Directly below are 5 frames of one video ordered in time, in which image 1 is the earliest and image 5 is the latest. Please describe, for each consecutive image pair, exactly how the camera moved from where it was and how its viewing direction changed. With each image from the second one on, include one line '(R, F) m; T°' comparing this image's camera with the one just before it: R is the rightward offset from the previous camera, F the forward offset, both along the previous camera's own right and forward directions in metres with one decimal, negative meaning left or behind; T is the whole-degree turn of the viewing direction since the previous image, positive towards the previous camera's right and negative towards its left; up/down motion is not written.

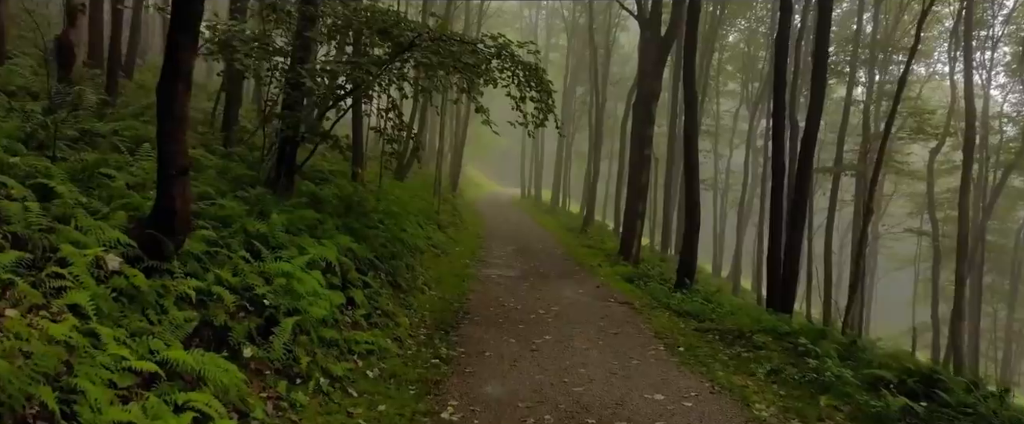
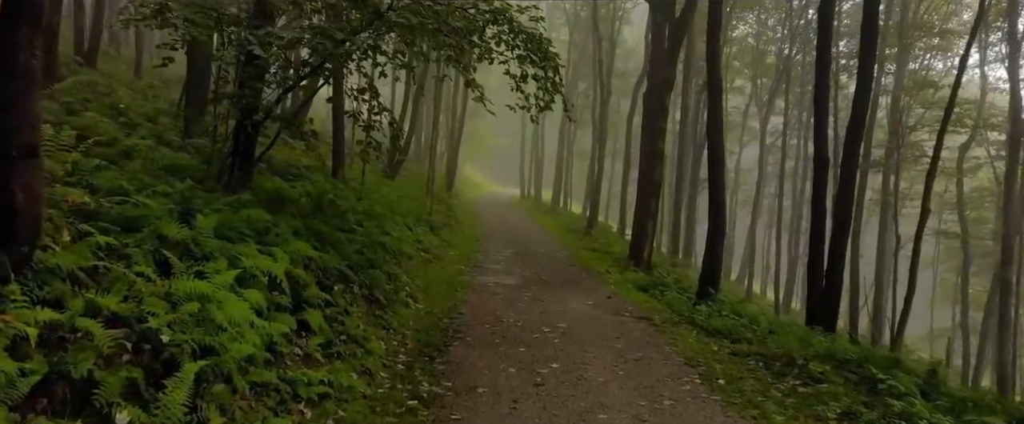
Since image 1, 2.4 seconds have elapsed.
(0.0, +2.0) m; 0°
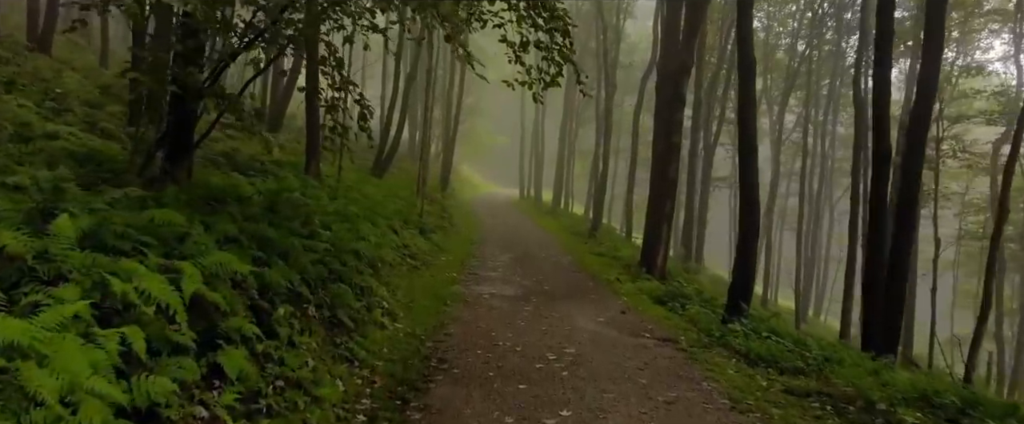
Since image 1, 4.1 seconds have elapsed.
(0.0, +2.1) m; 0°
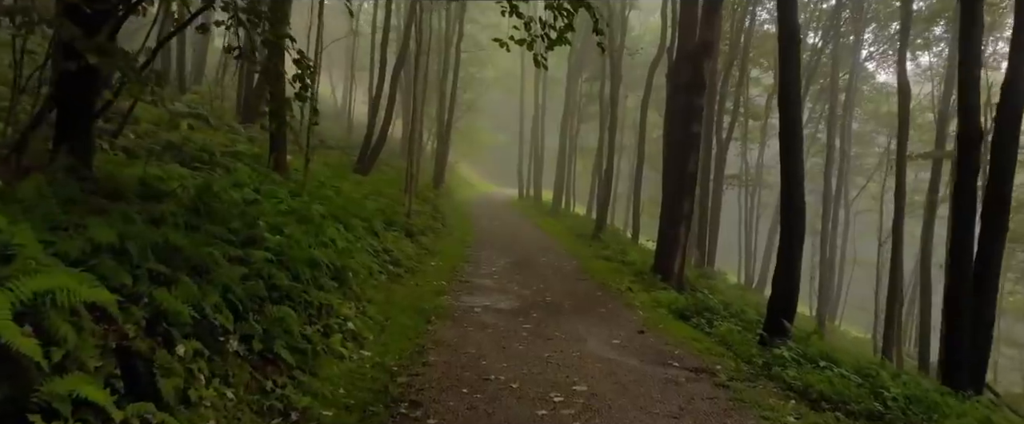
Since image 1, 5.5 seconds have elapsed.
(0.0, +2.1) m; 0°
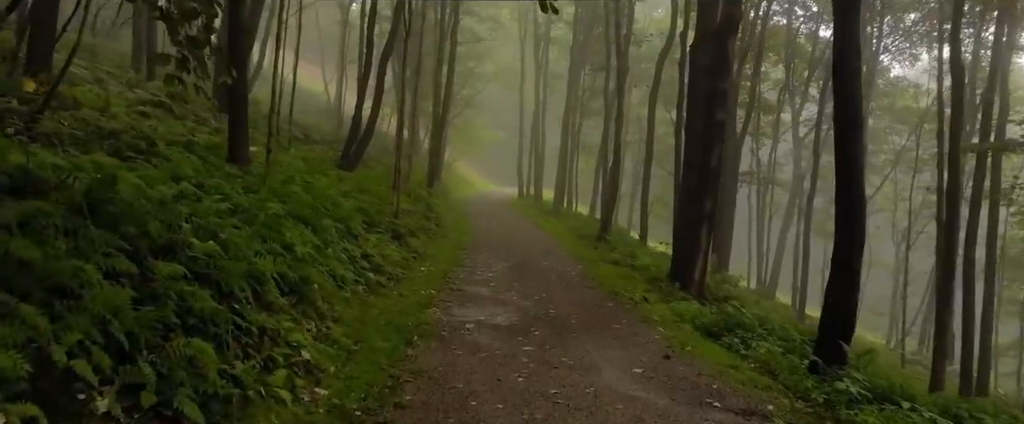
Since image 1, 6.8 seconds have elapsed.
(0.0, +1.8) m; 0°
